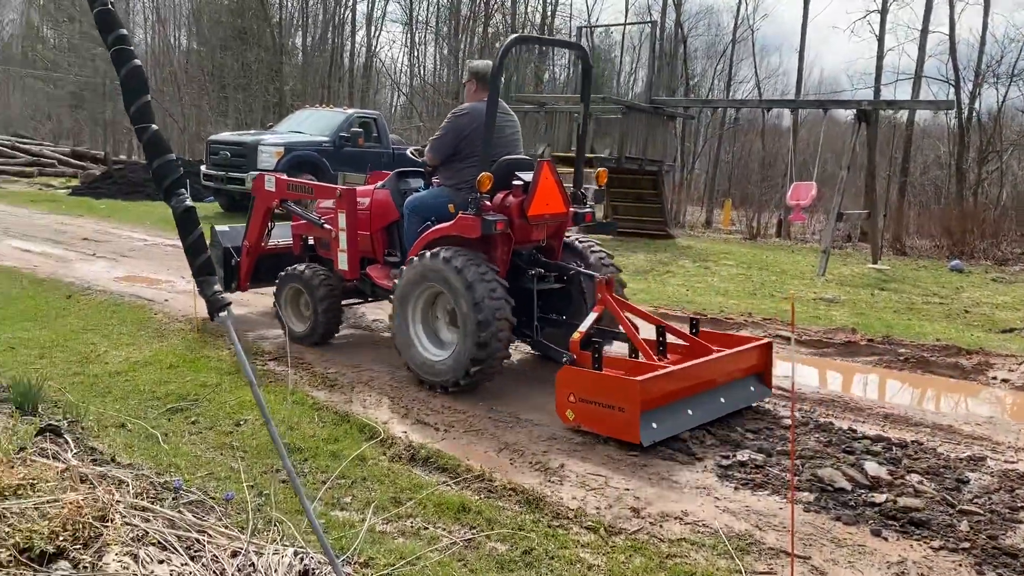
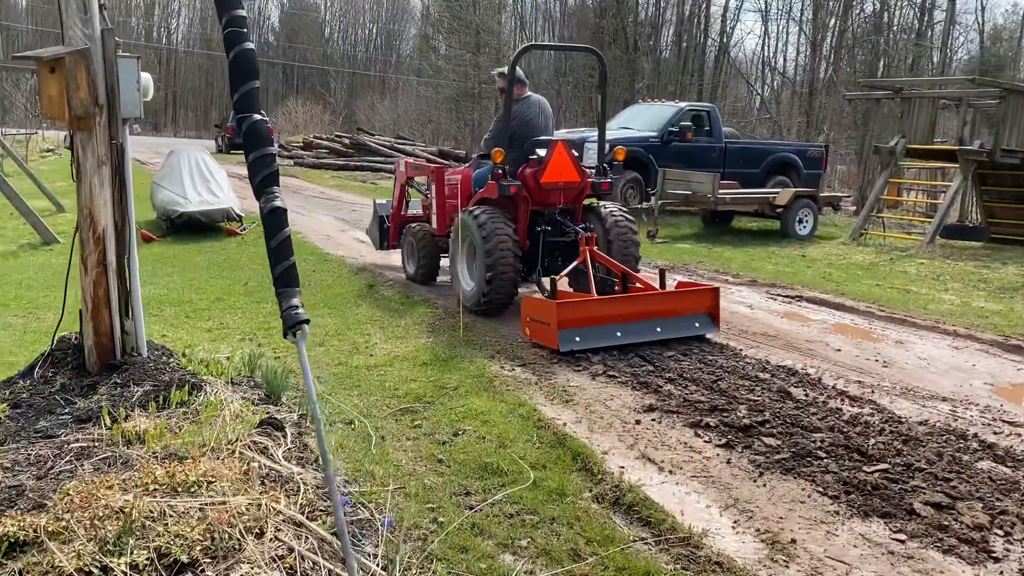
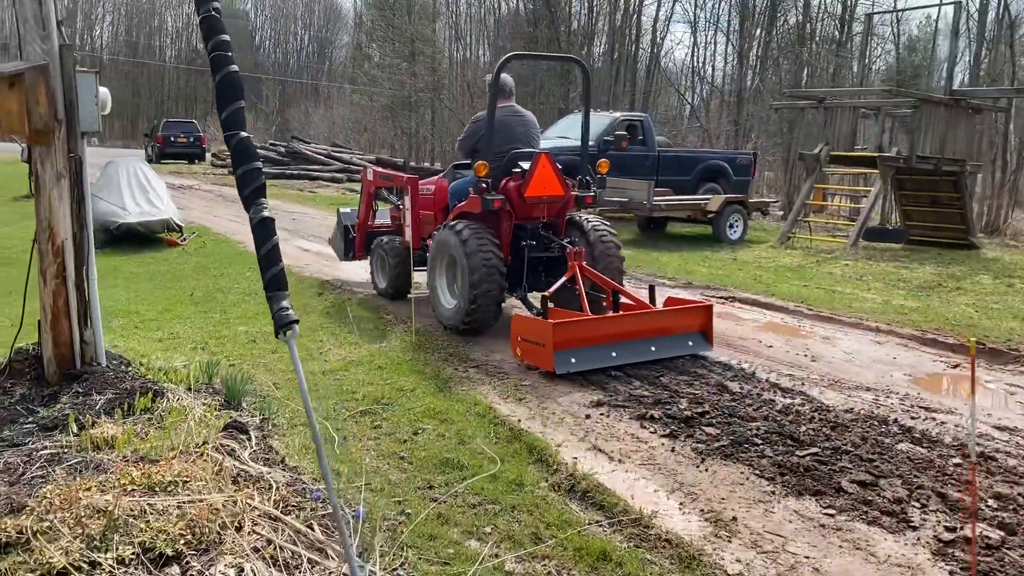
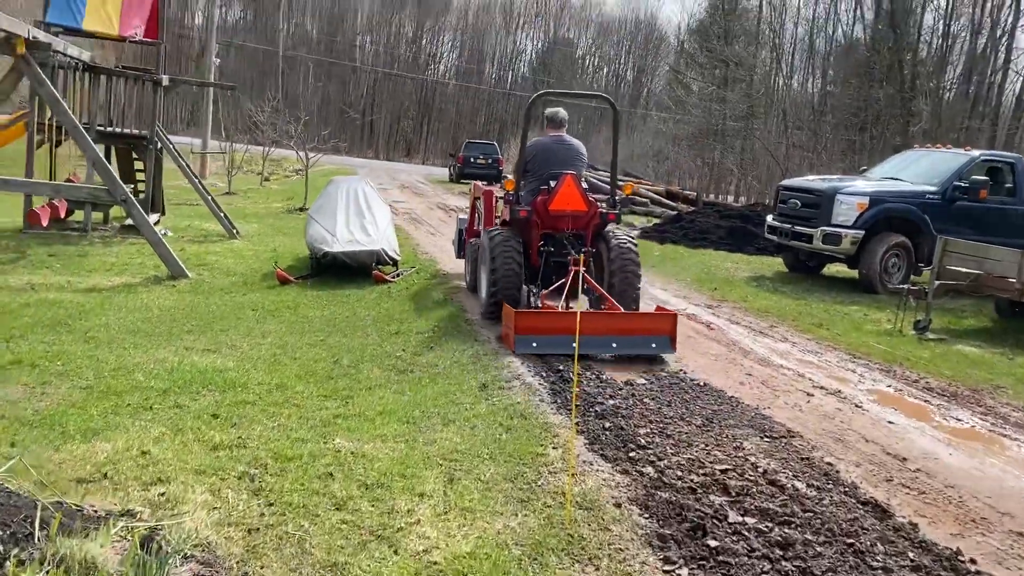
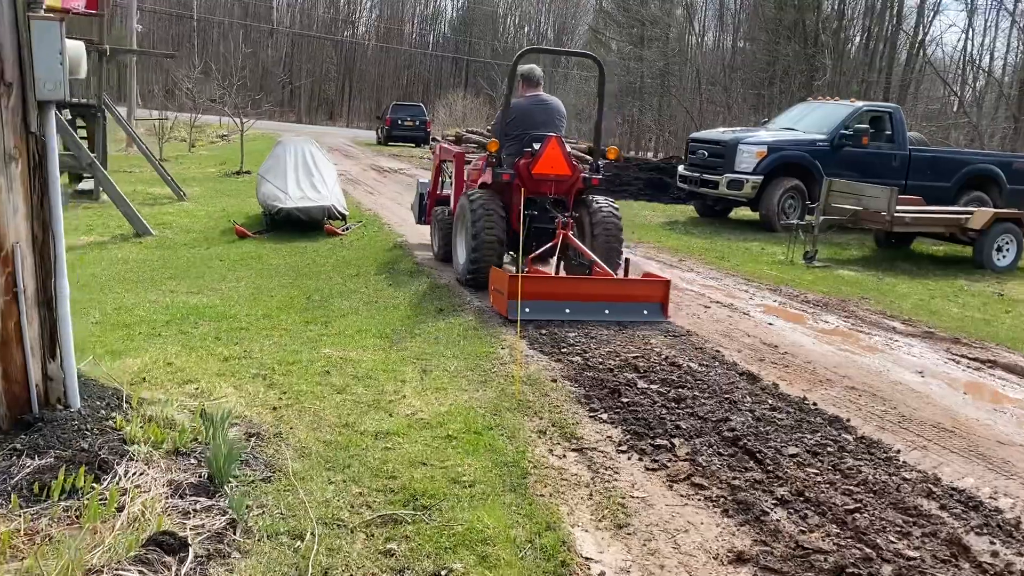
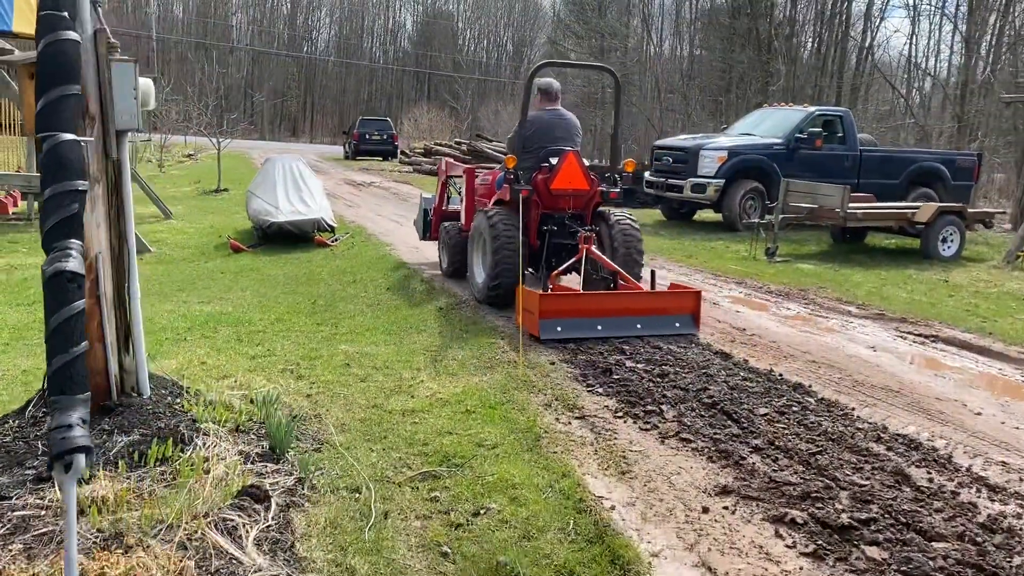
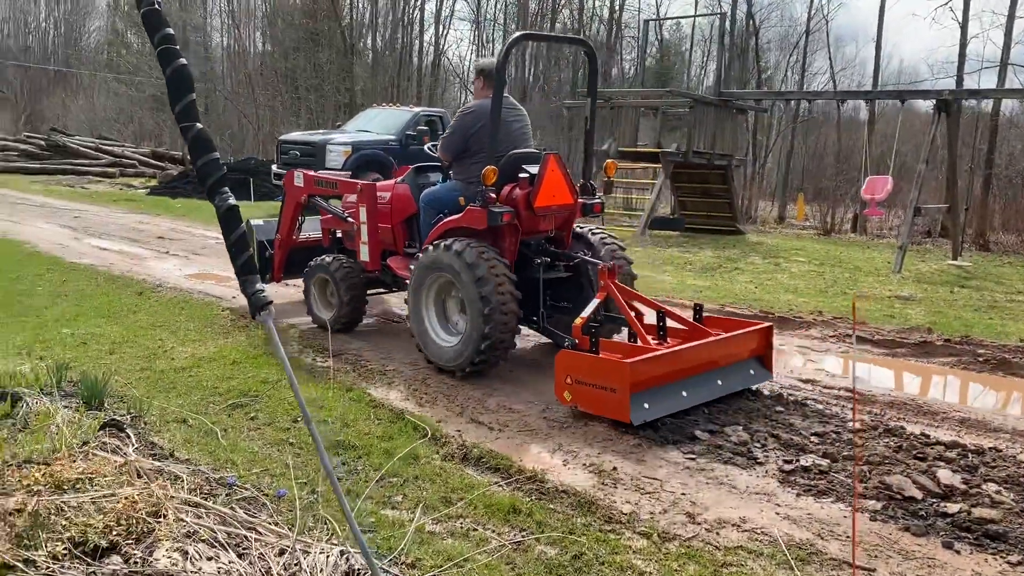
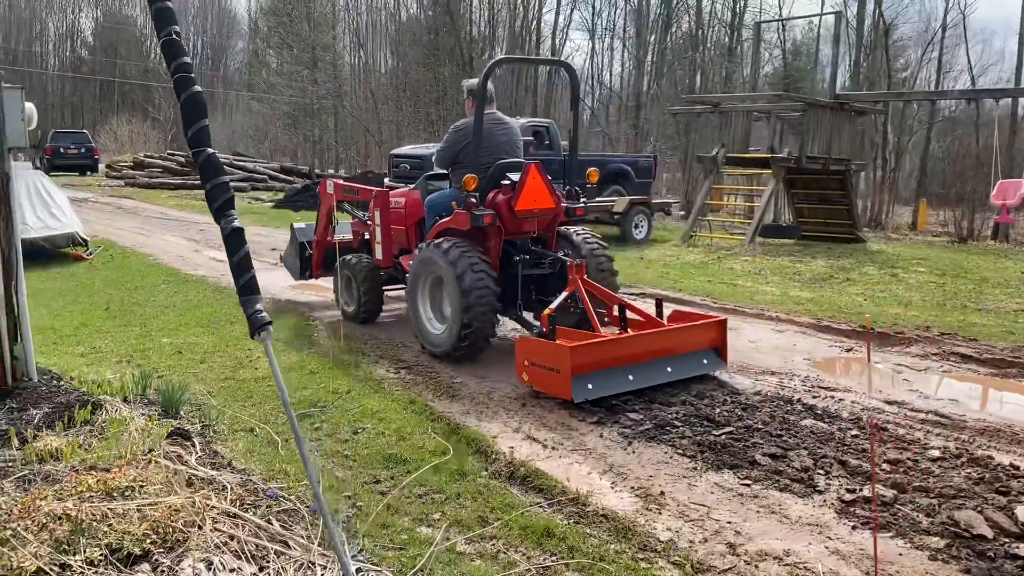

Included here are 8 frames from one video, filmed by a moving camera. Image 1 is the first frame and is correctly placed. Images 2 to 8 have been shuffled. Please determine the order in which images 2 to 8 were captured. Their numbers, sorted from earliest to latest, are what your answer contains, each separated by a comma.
7, 8, 3, 2, 6, 5, 4
